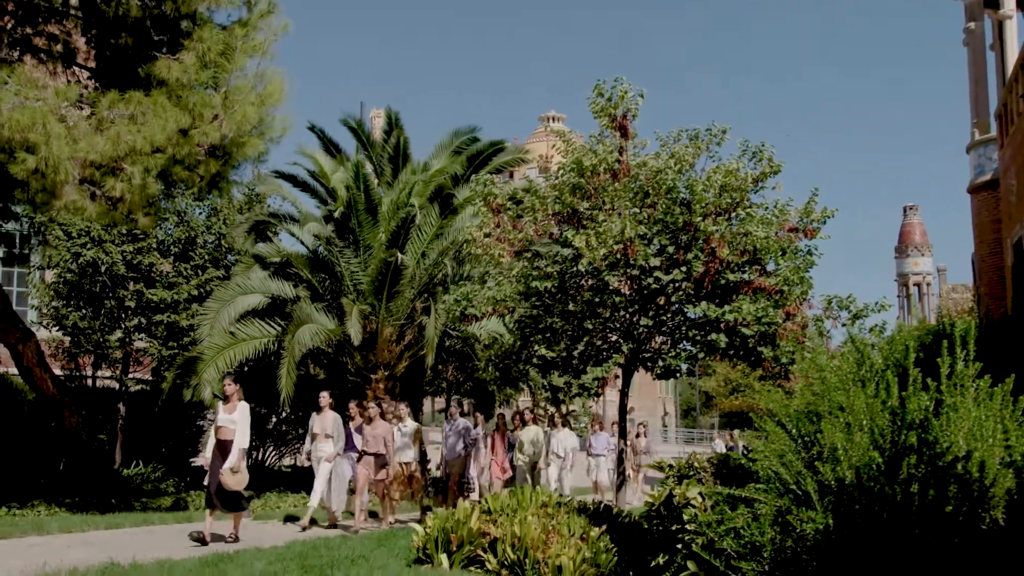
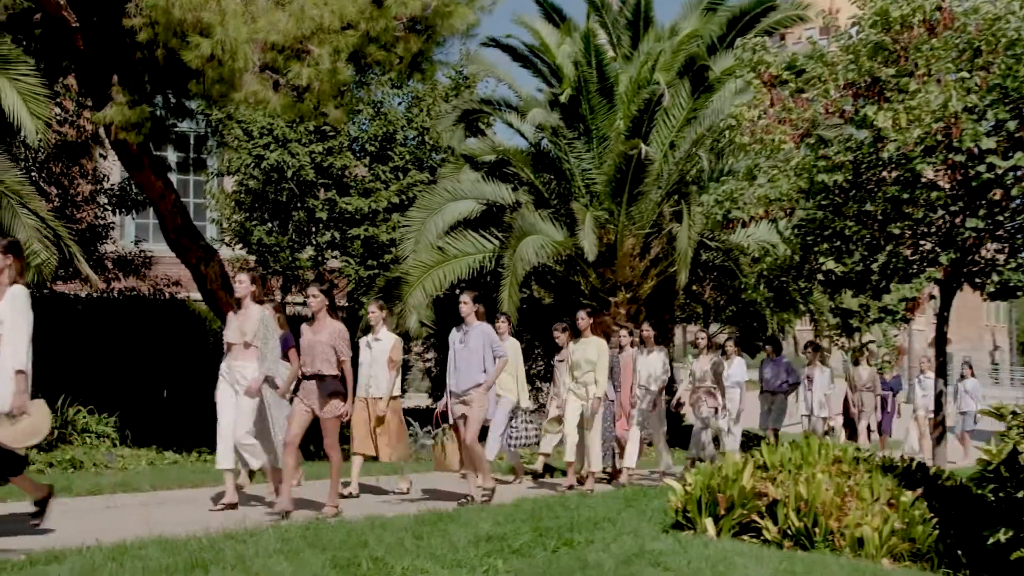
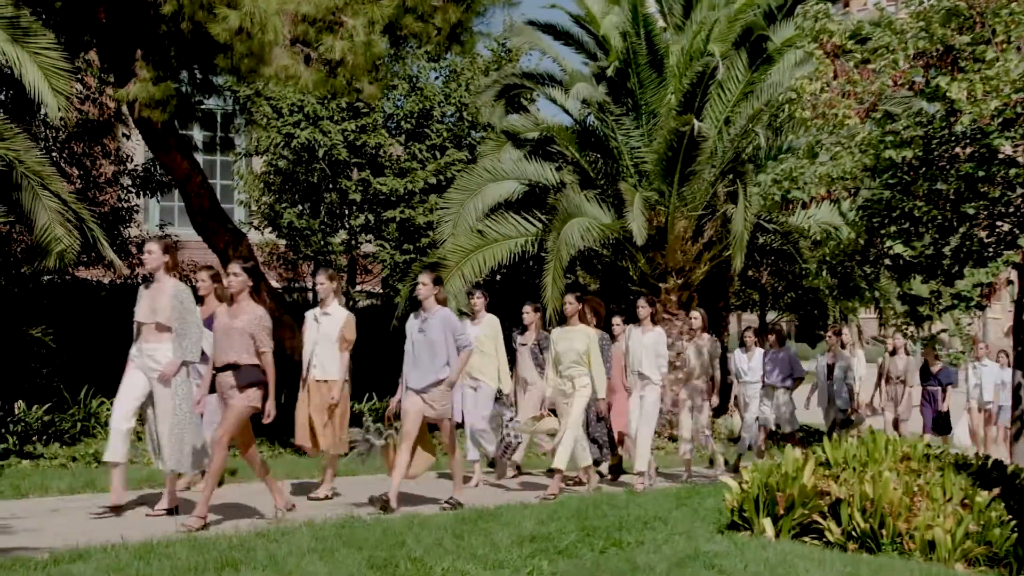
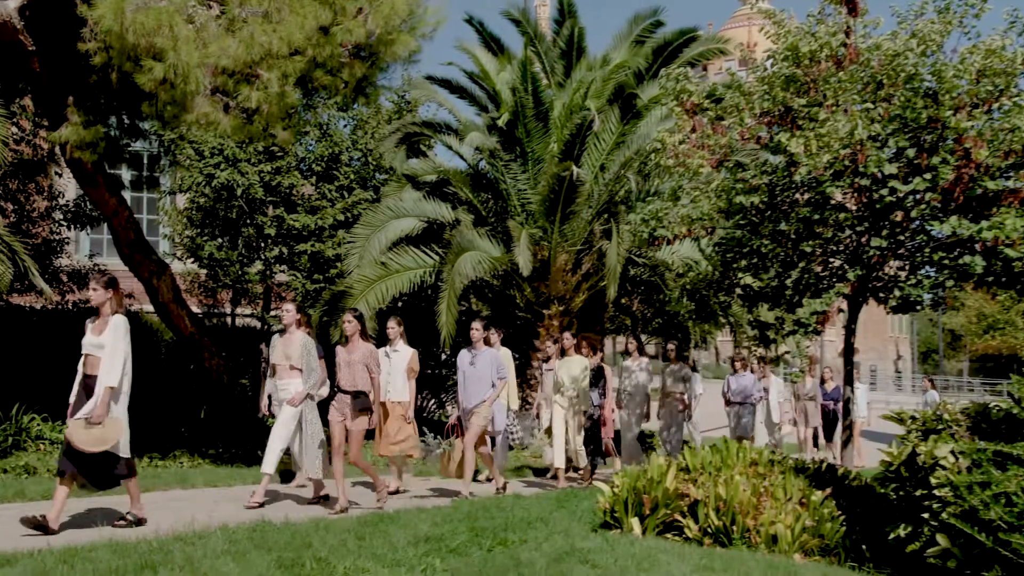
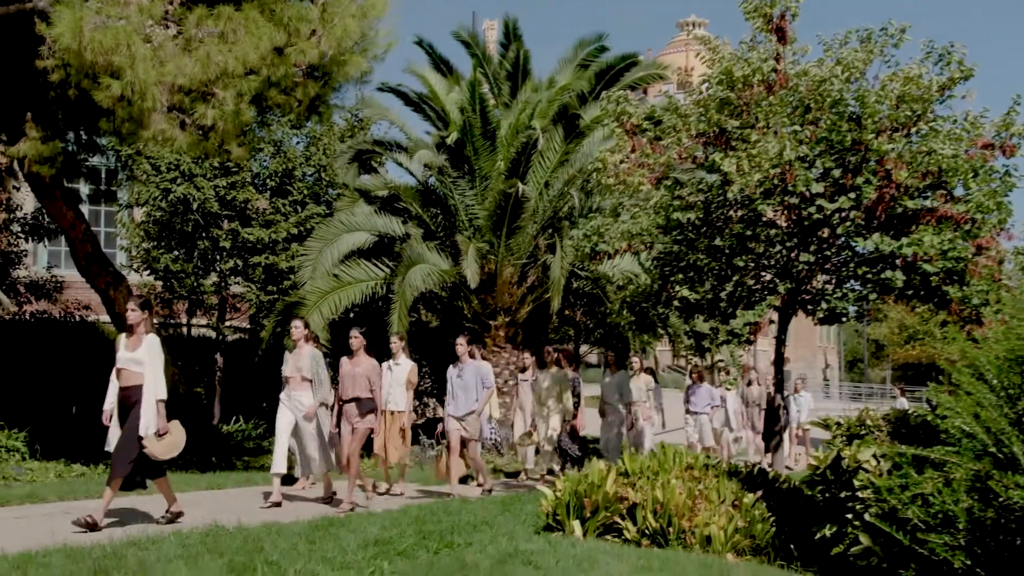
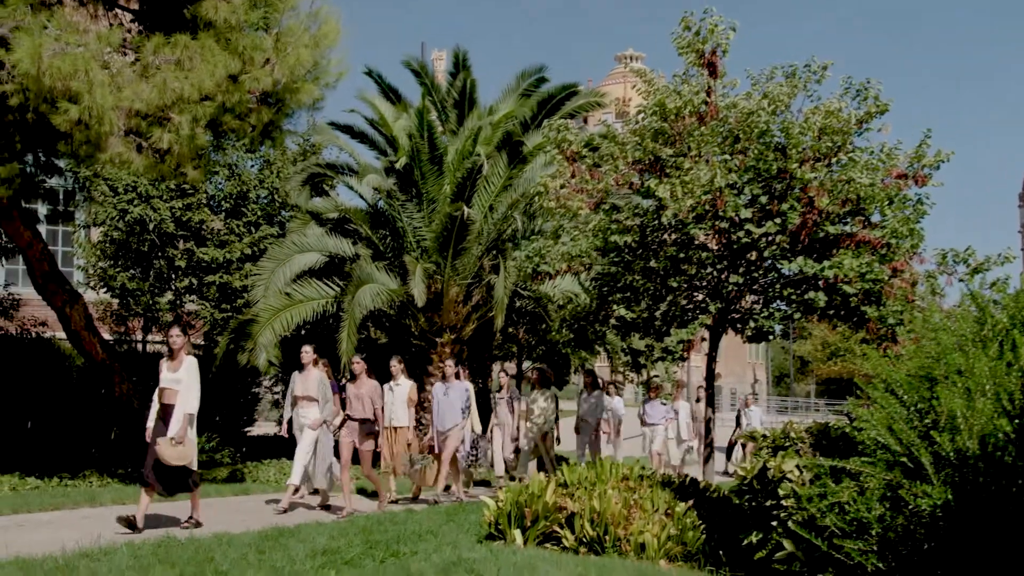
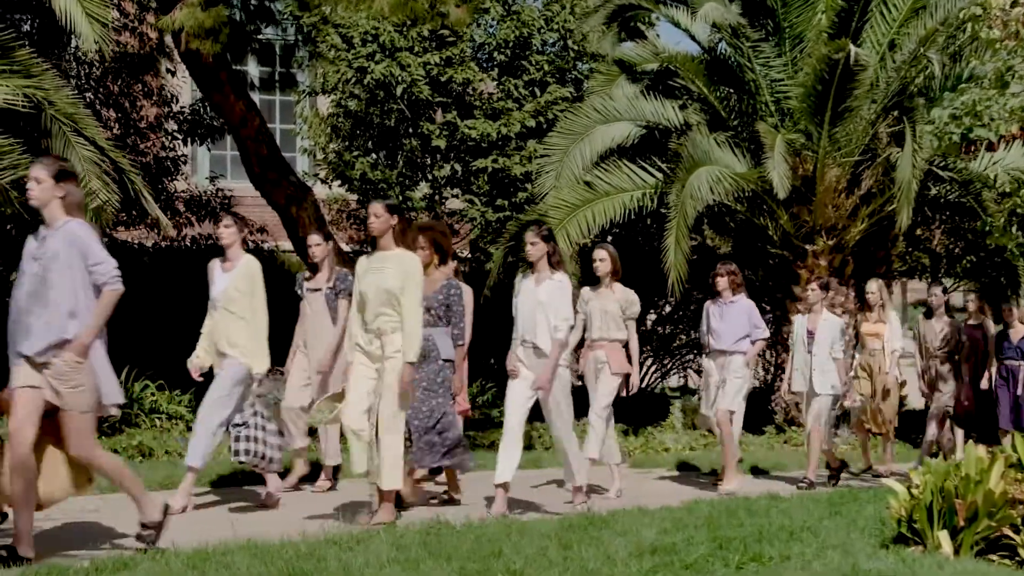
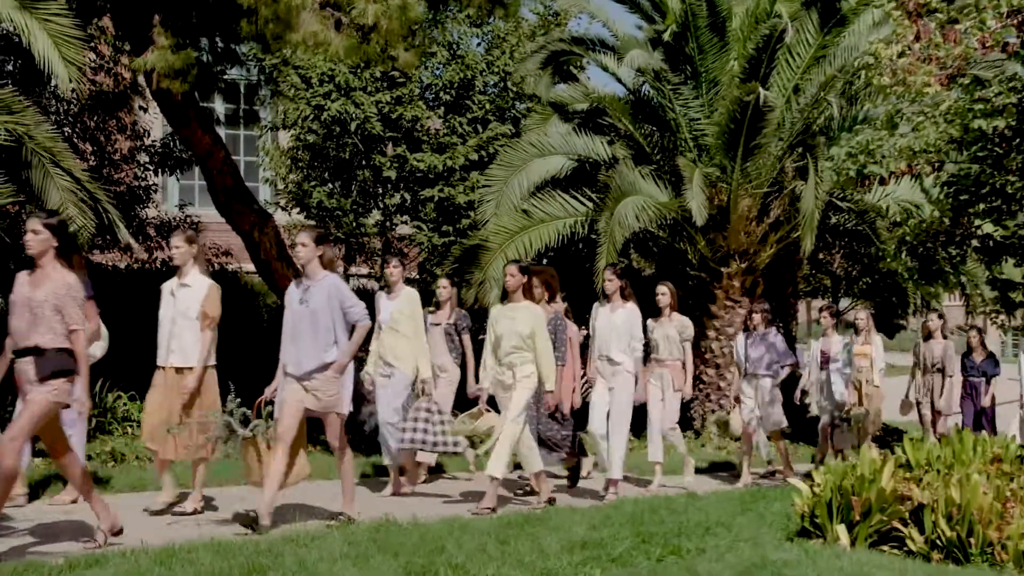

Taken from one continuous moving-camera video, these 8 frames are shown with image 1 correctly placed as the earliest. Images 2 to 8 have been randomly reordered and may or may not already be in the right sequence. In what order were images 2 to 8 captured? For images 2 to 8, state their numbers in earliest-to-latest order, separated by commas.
6, 5, 4, 2, 3, 8, 7
